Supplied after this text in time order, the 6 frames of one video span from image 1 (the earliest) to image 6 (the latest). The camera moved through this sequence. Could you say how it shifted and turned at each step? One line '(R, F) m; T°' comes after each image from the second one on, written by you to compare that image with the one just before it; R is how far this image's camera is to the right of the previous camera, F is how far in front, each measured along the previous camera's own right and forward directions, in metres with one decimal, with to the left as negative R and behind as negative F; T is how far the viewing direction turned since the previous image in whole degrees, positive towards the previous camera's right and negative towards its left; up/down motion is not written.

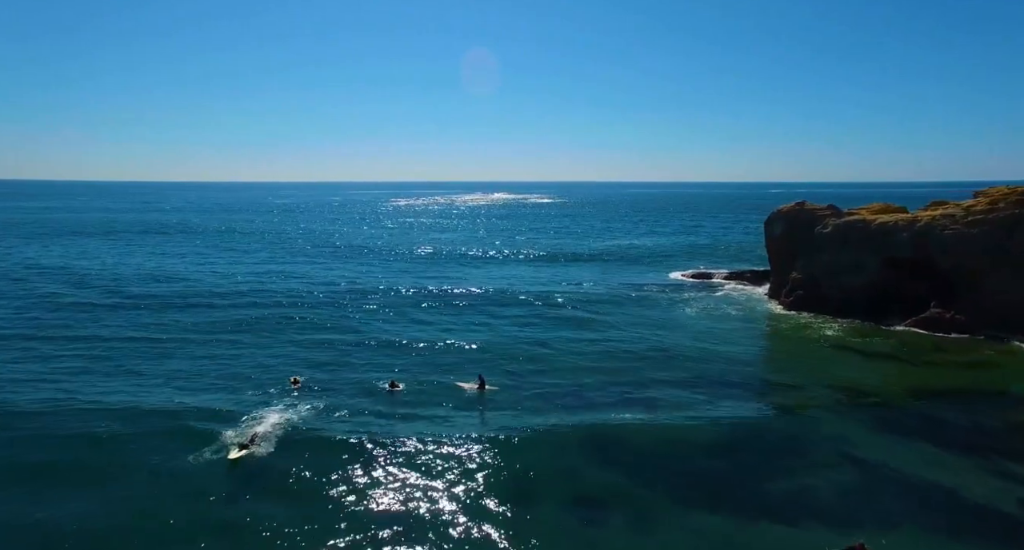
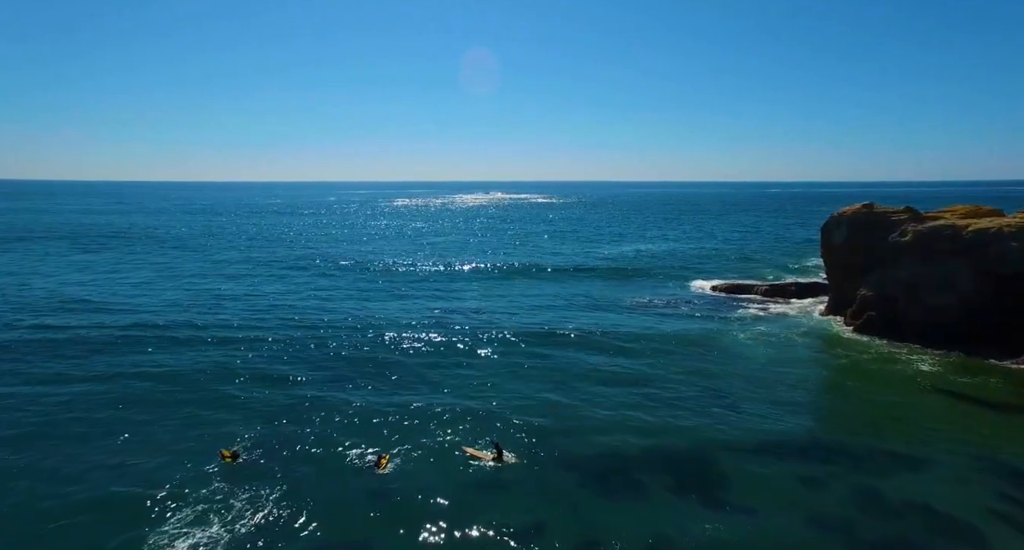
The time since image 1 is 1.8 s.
(-0.6, +7.5) m; 0°
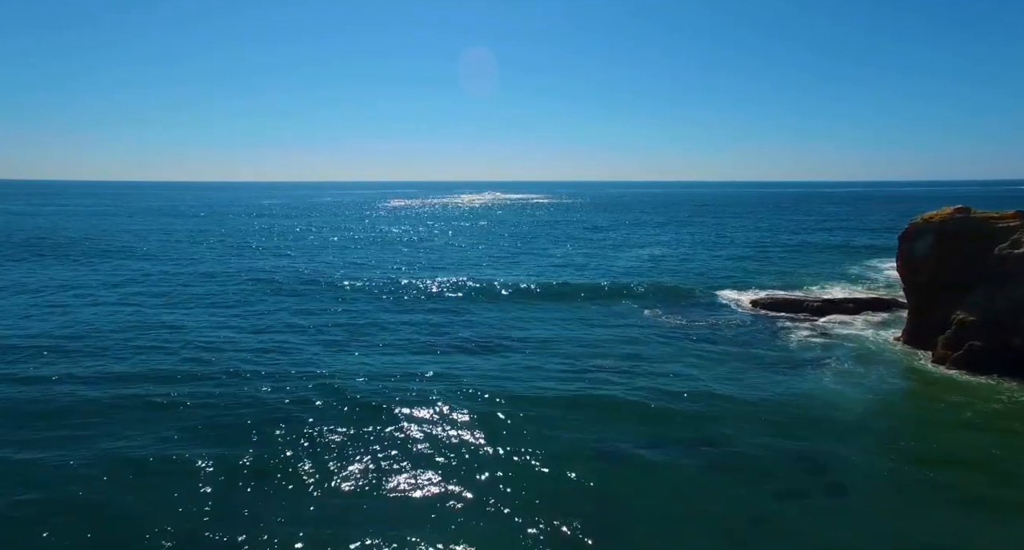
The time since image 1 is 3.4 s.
(-0.9, +6.8) m; 0°
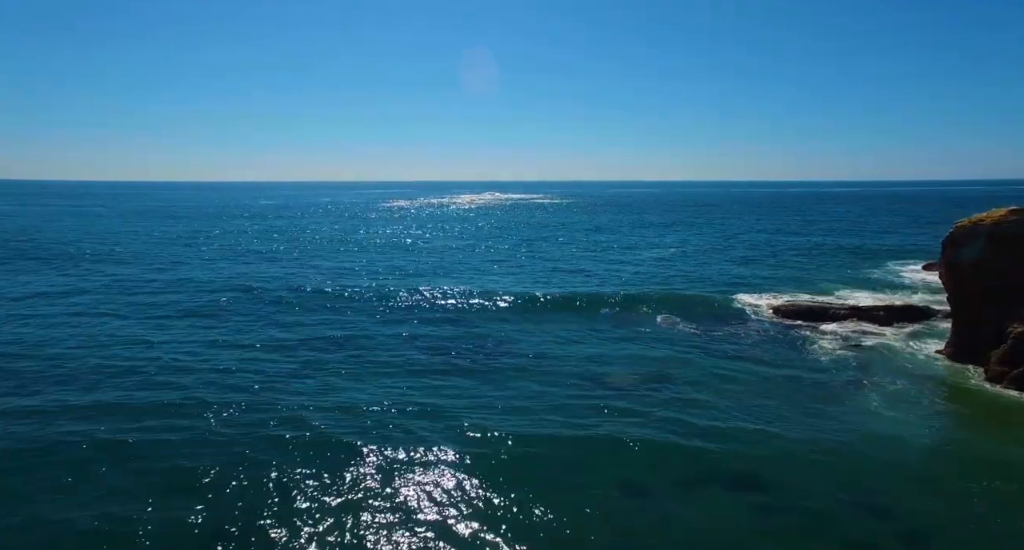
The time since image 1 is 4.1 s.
(-0.3, +3.0) m; 0°
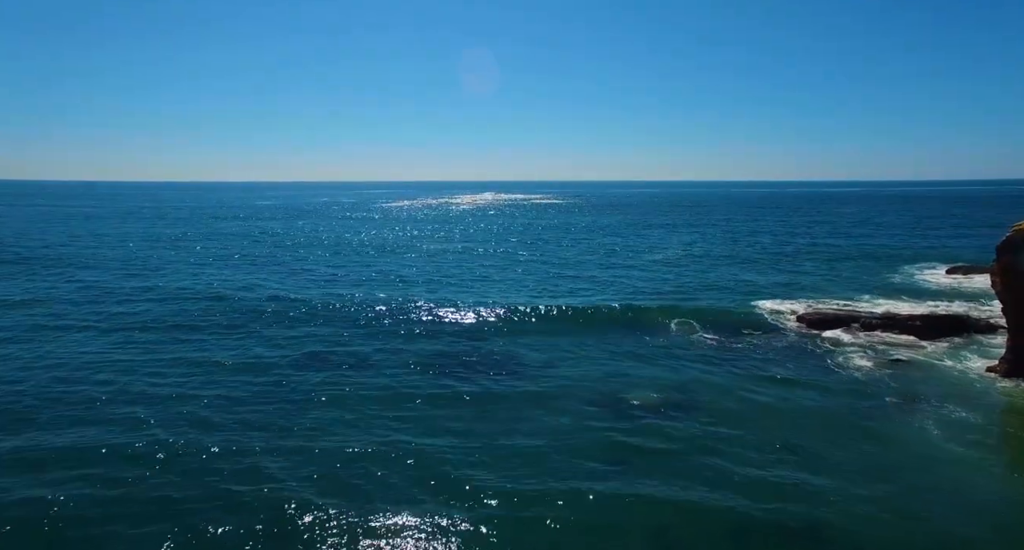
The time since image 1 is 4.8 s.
(-0.3, +3.1) m; 0°
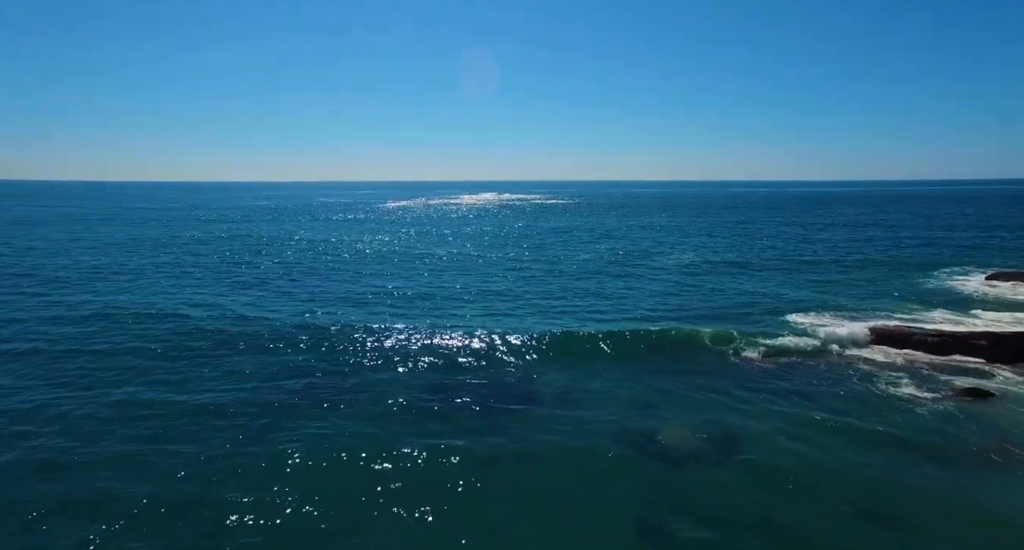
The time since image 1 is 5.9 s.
(-0.4, +4.7) m; 0°
